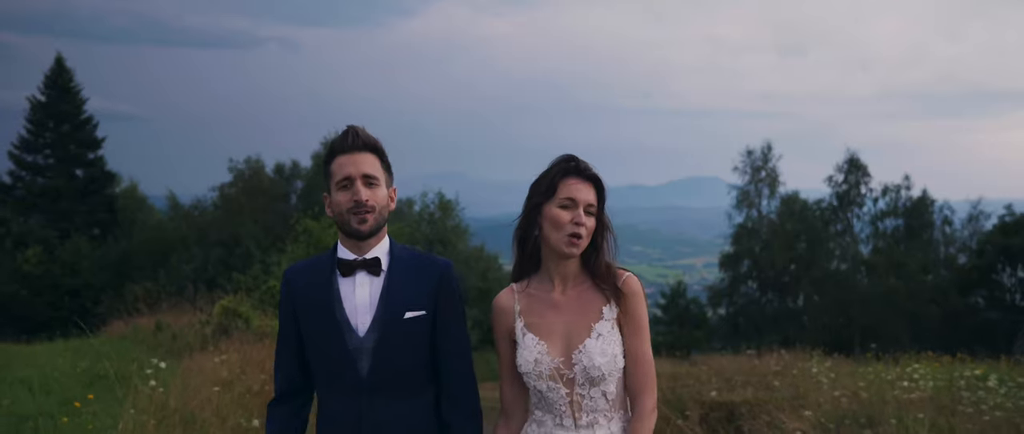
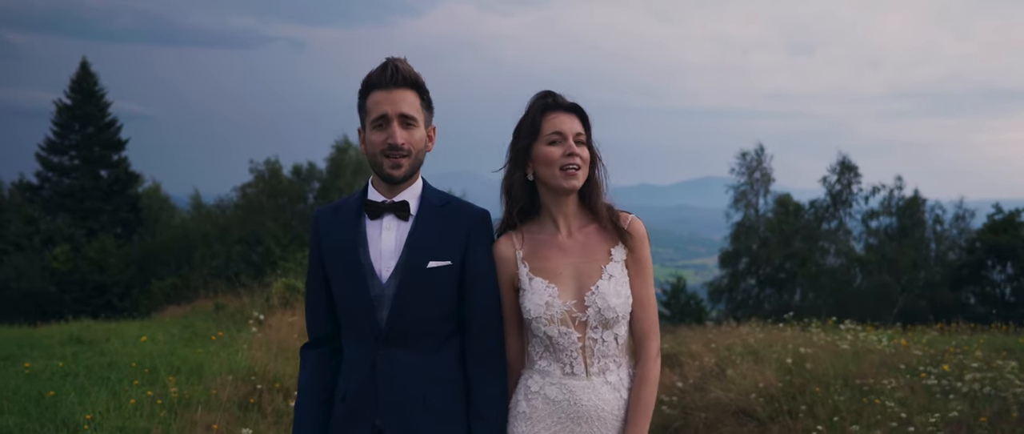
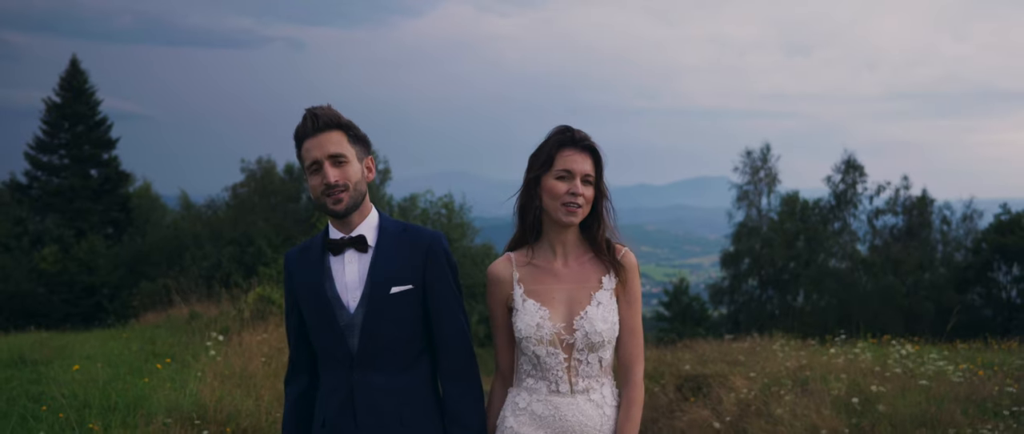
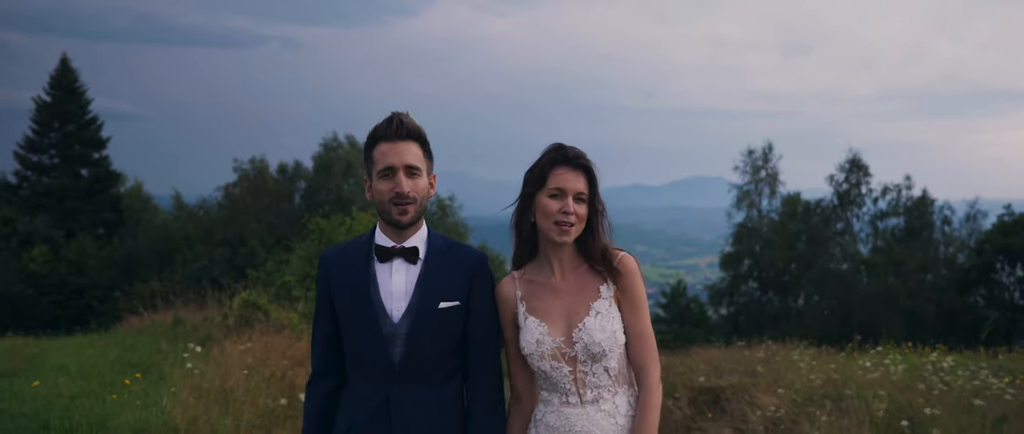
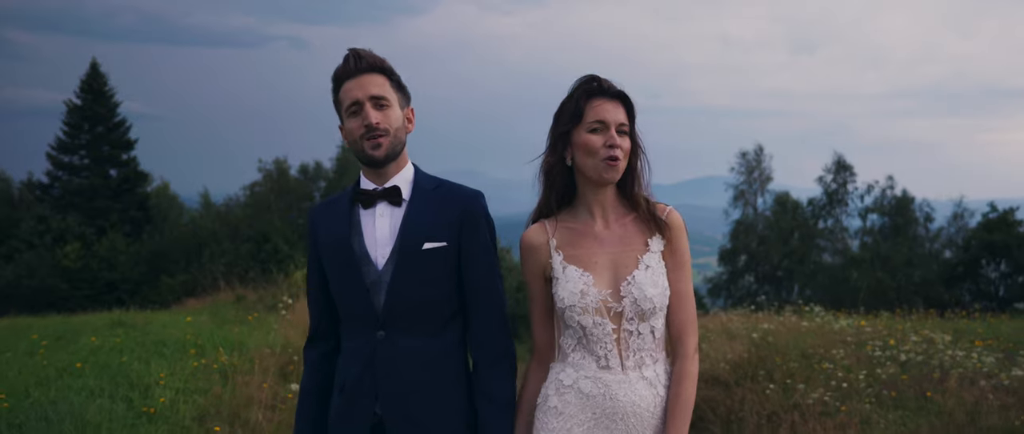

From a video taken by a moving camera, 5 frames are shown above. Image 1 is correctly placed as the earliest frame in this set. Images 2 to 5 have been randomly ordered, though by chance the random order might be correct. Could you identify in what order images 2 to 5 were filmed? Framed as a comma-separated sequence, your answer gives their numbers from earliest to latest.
4, 3, 2, 5
